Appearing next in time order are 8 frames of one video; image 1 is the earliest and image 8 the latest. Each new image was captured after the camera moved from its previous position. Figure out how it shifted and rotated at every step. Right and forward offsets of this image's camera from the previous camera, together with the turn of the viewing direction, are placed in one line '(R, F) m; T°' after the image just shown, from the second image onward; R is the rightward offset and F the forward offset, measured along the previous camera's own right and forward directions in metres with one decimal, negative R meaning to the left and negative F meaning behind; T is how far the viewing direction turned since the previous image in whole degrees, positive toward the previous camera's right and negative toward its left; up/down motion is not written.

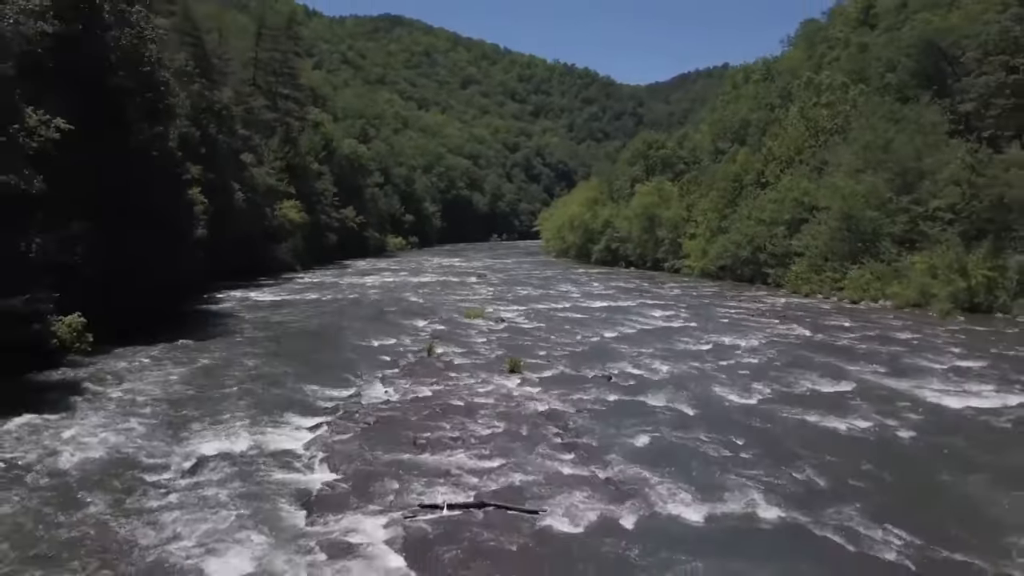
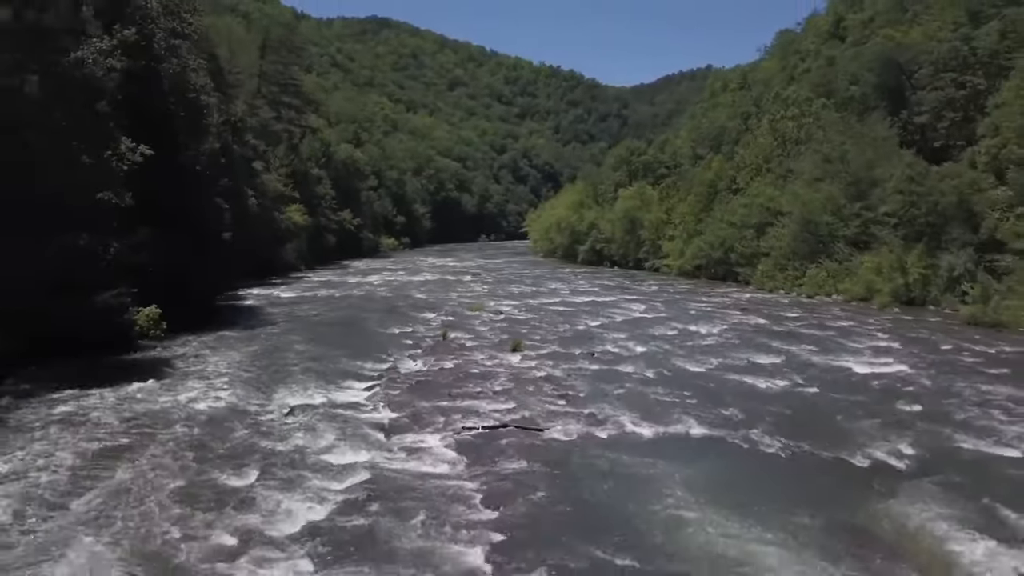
(-0.4, -4.1) m; +1°
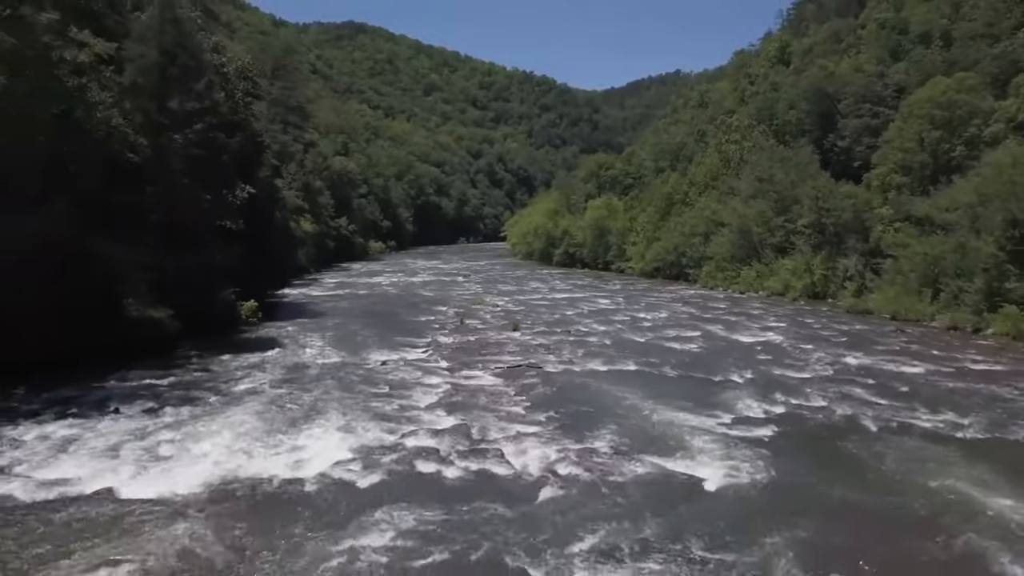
(-1.0, -8.9) m; +2°
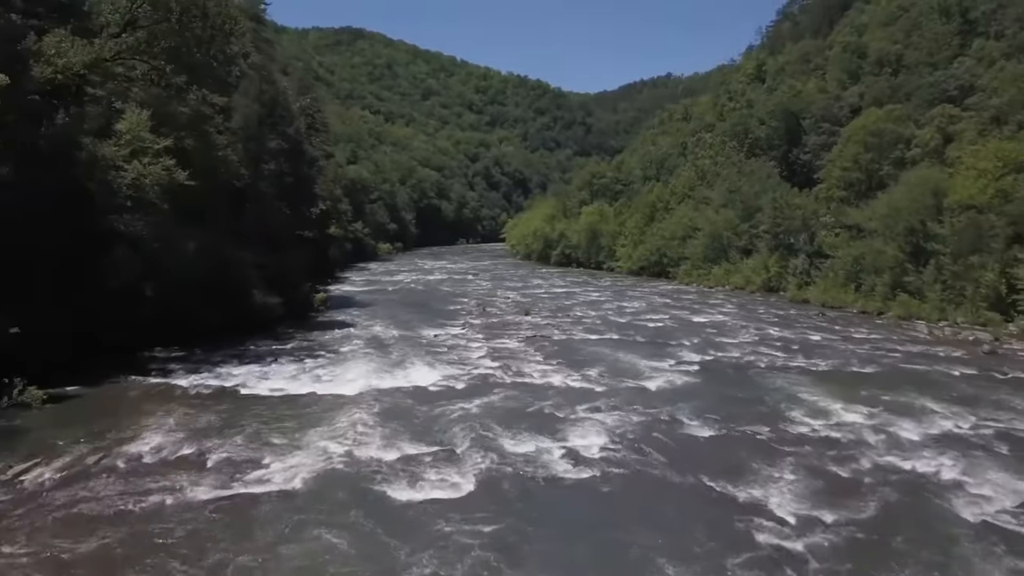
(-0.9, -9.0) m; 0°
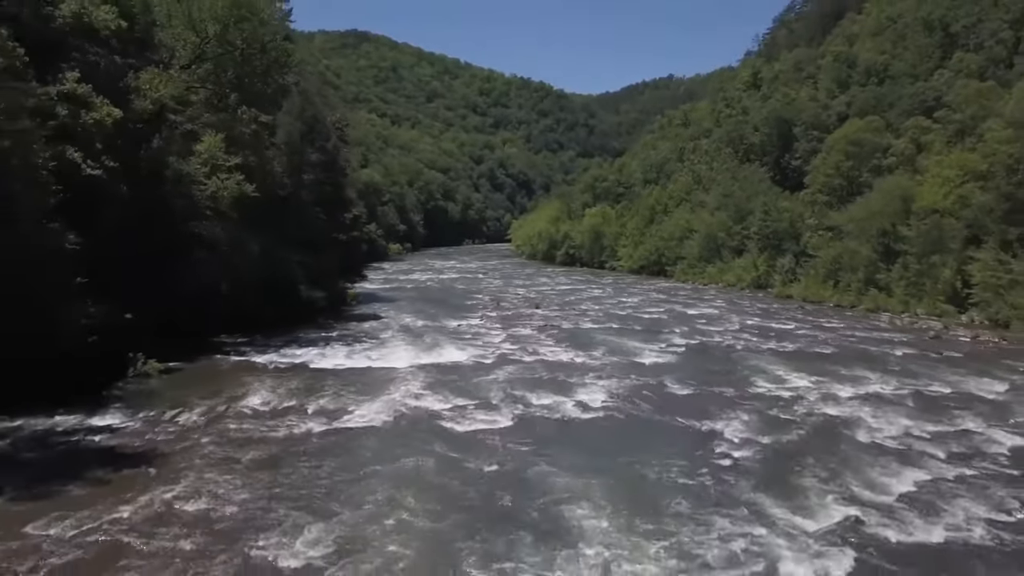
(-0.5, -4.7) m; 0°
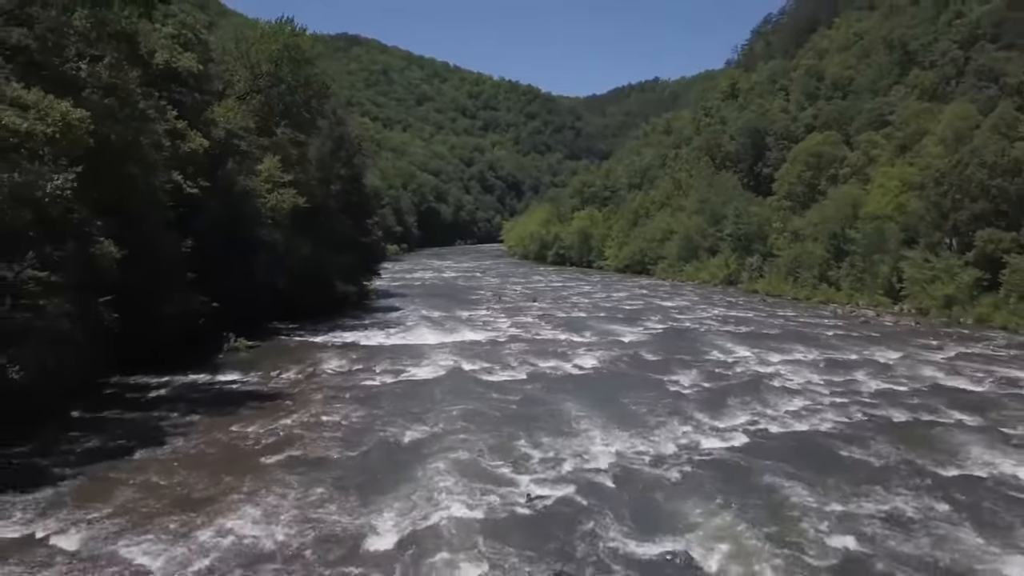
(-0.8, -6.5) m; +1°
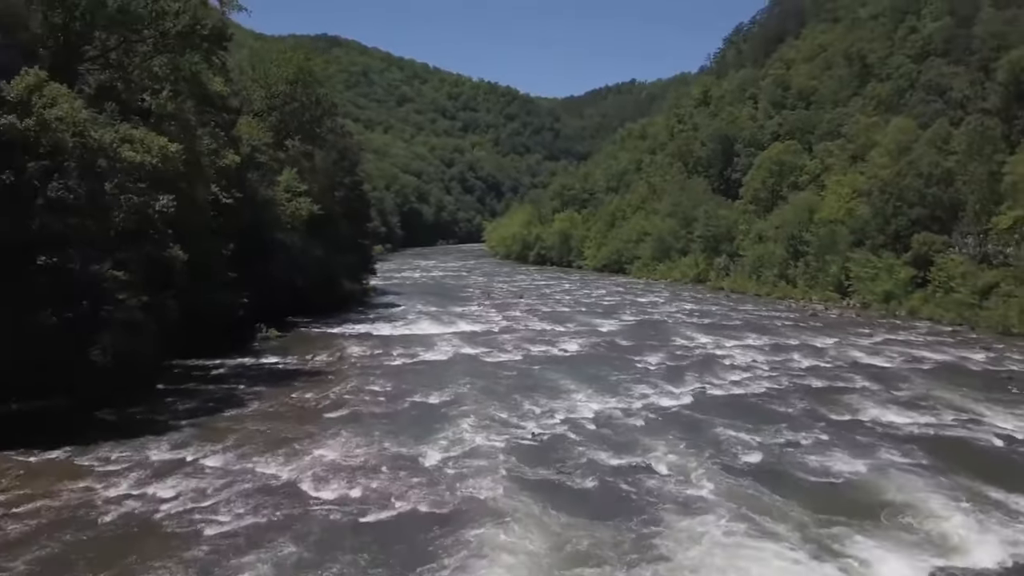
(-0.7, -4.8) m; +2°
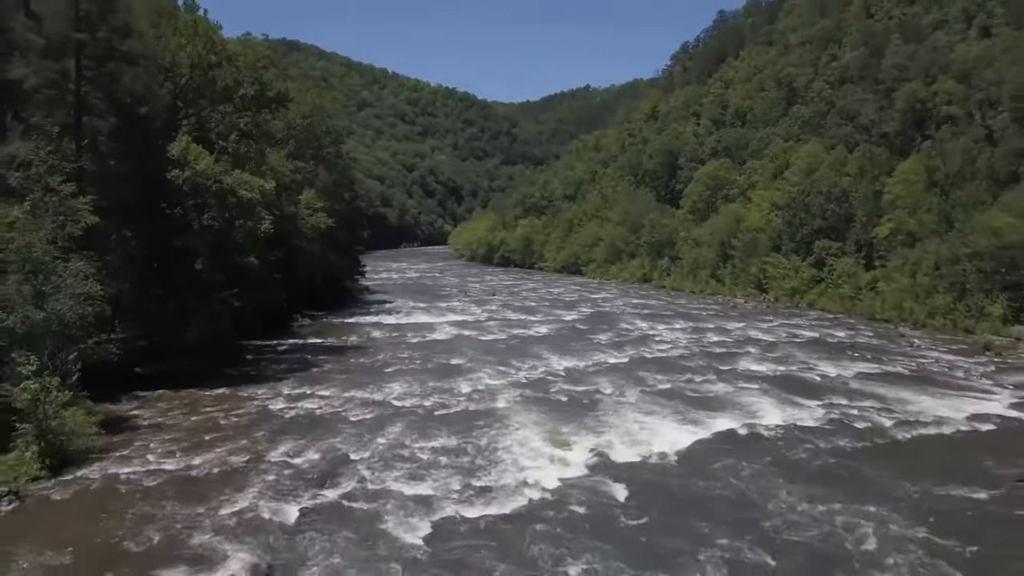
(-1.4, -9.4) m; +3°
